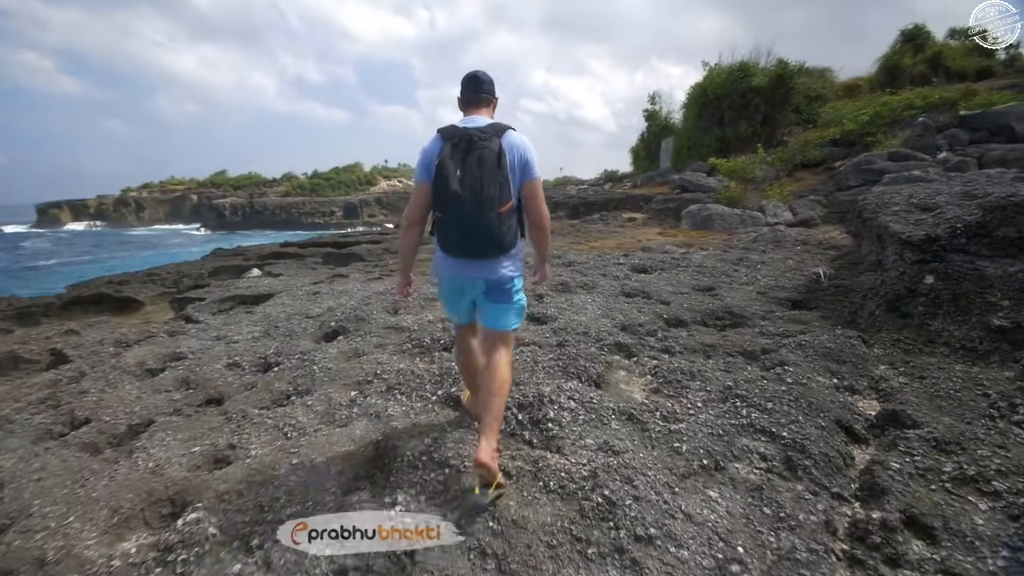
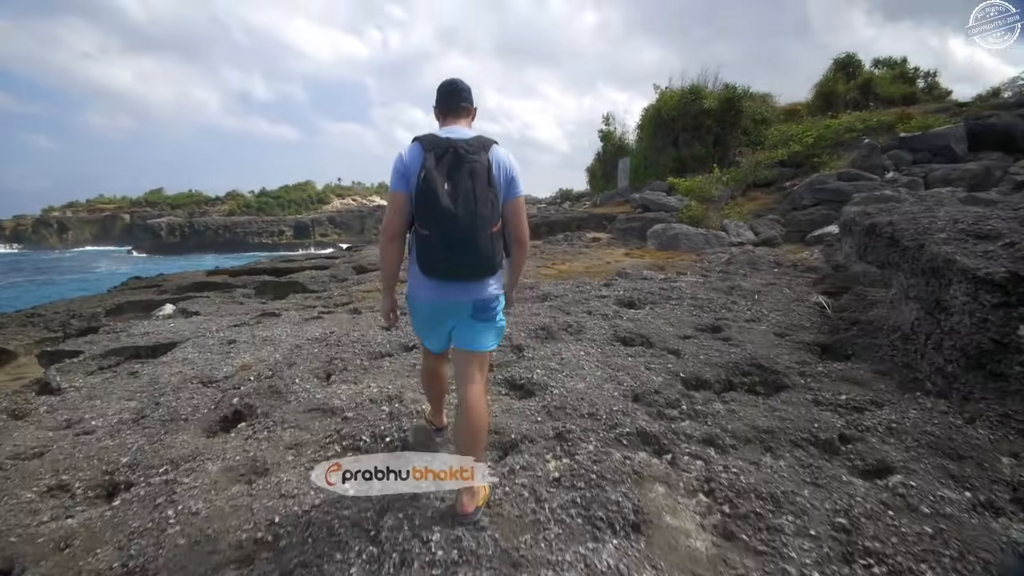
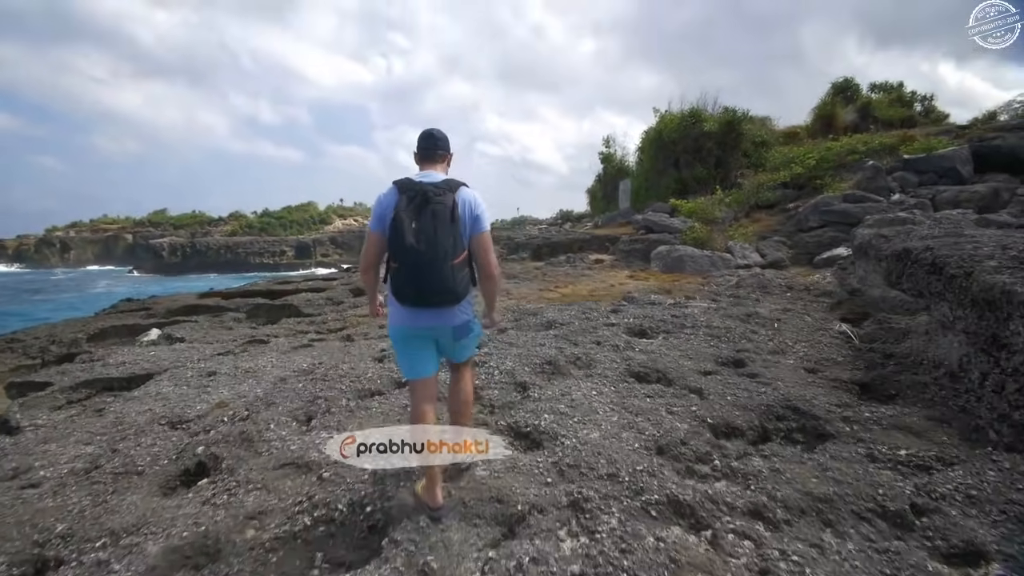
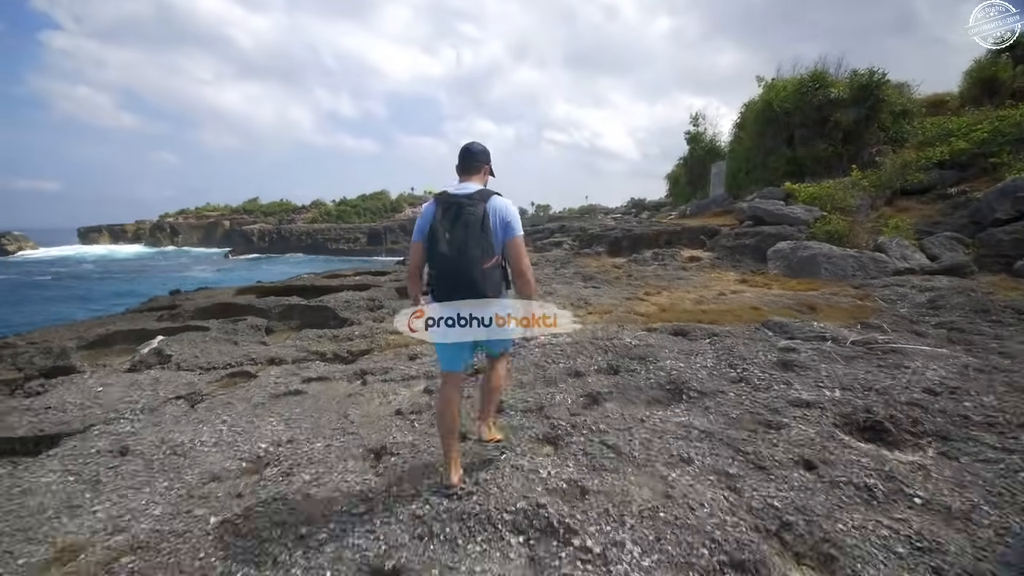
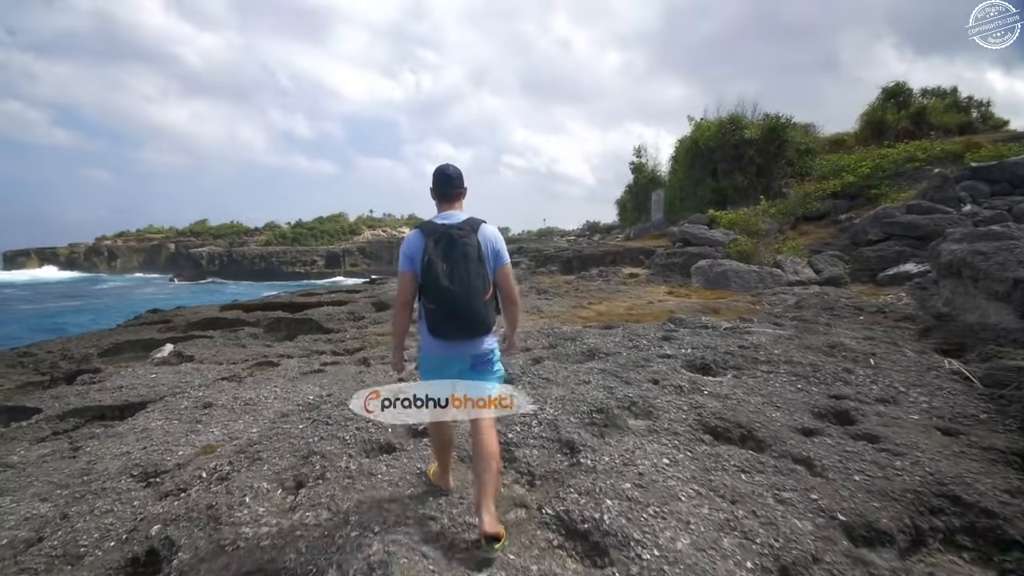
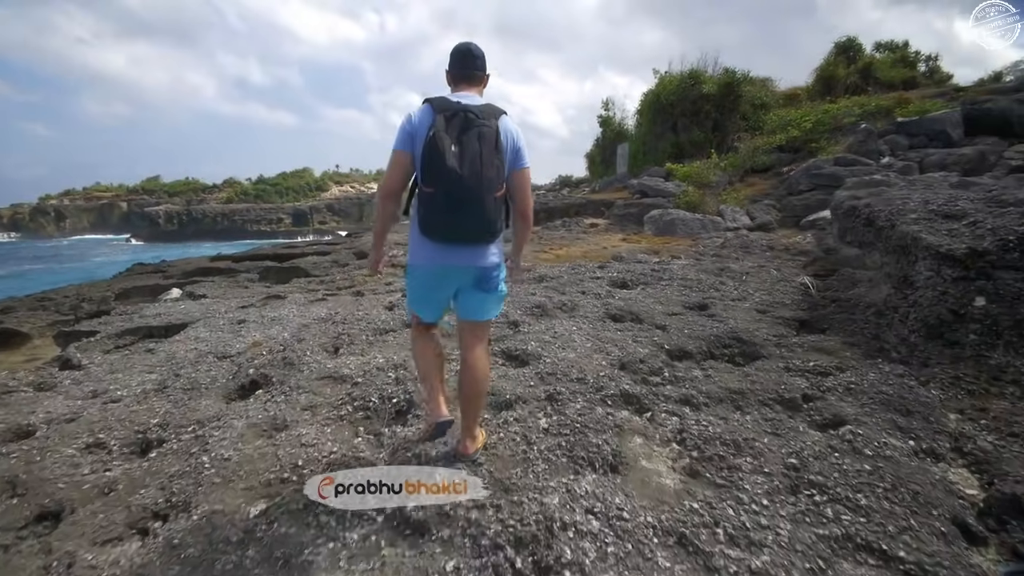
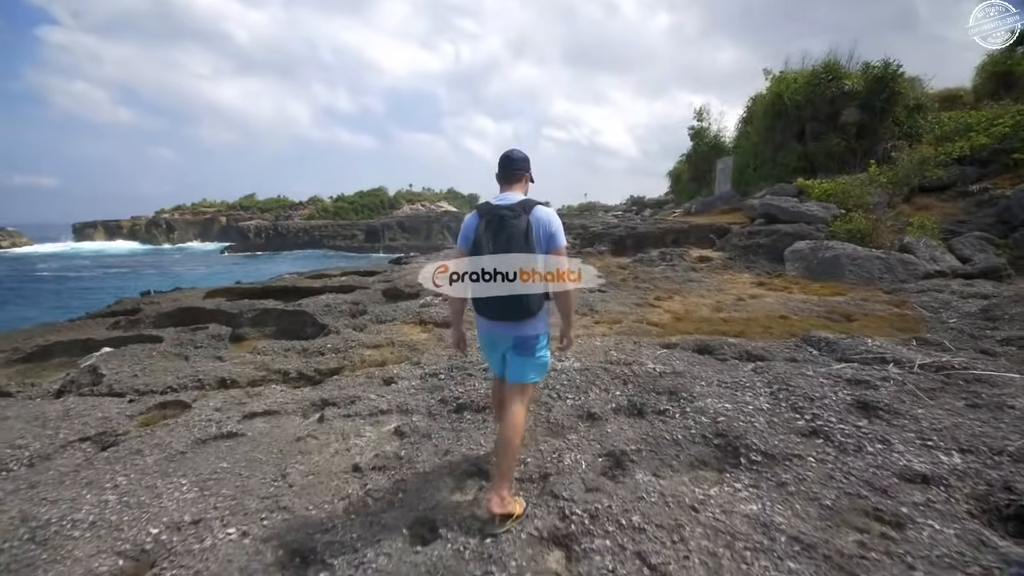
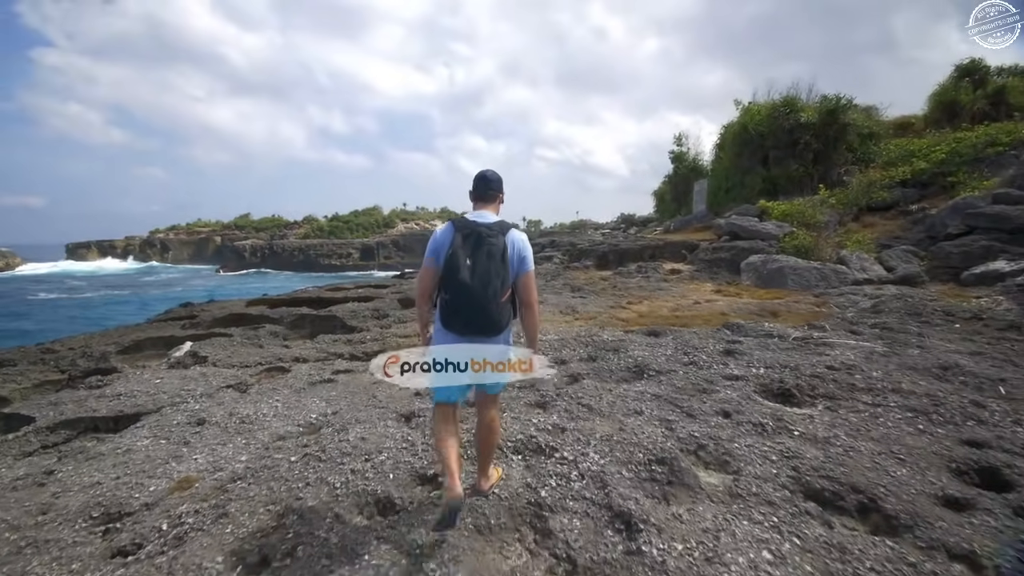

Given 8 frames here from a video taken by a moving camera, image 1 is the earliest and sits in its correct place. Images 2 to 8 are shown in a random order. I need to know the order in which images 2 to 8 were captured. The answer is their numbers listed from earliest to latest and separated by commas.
6, 2, 3, 5, 8, 4, 7
